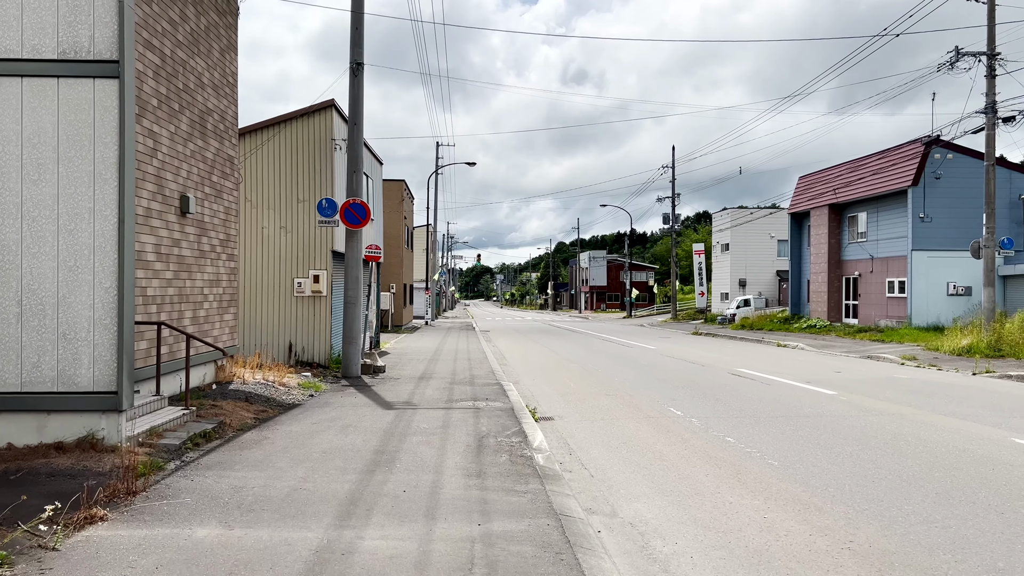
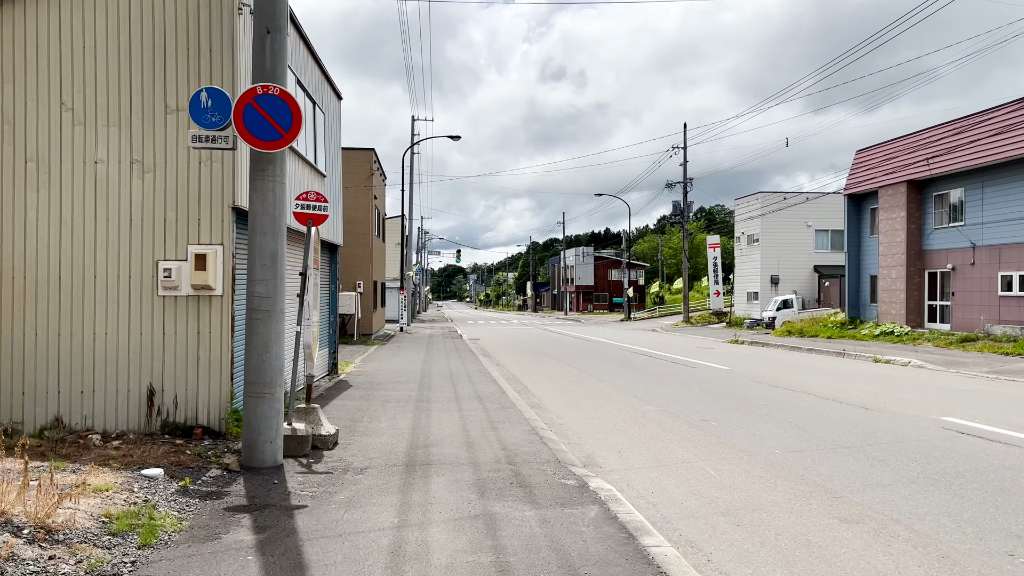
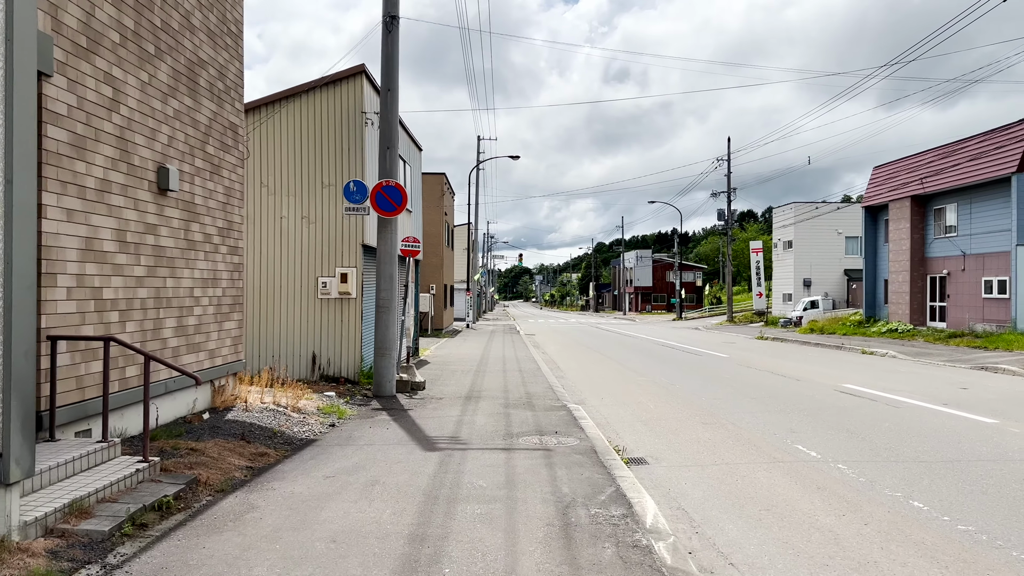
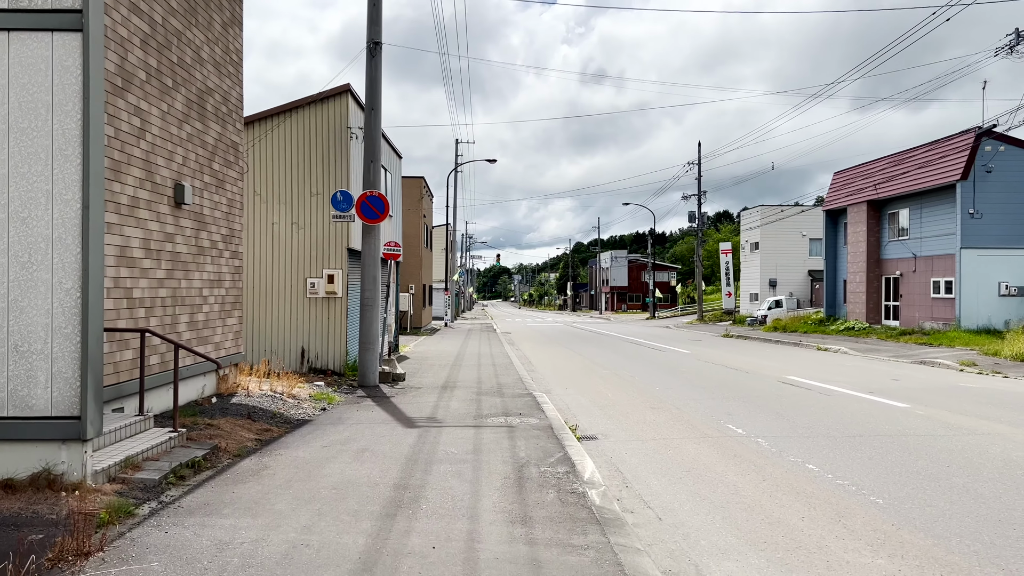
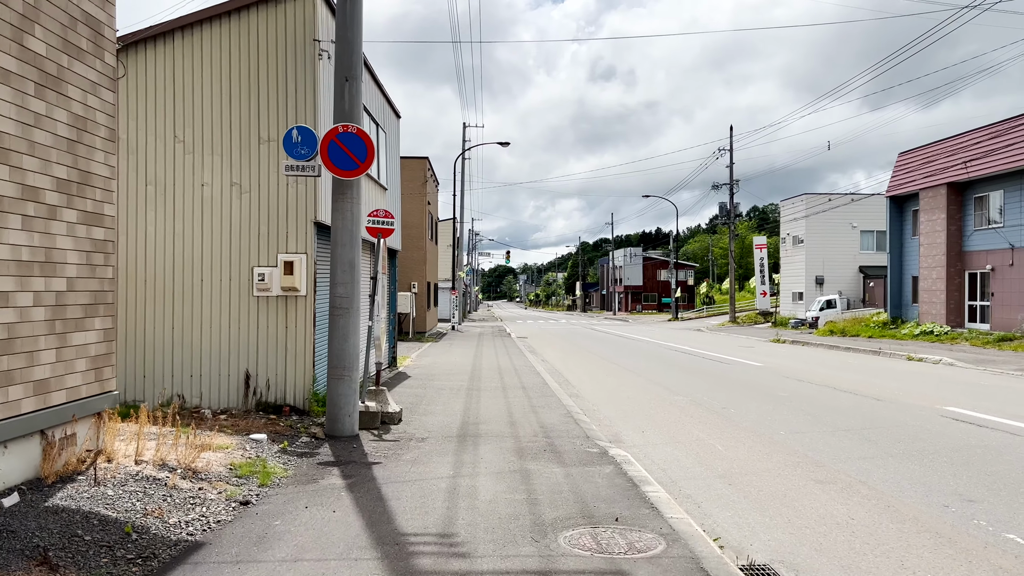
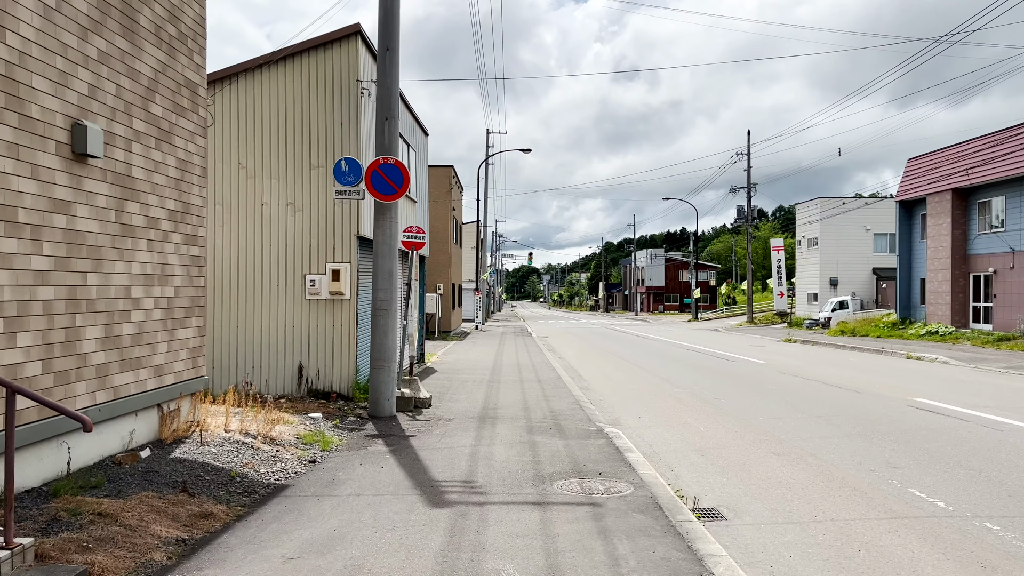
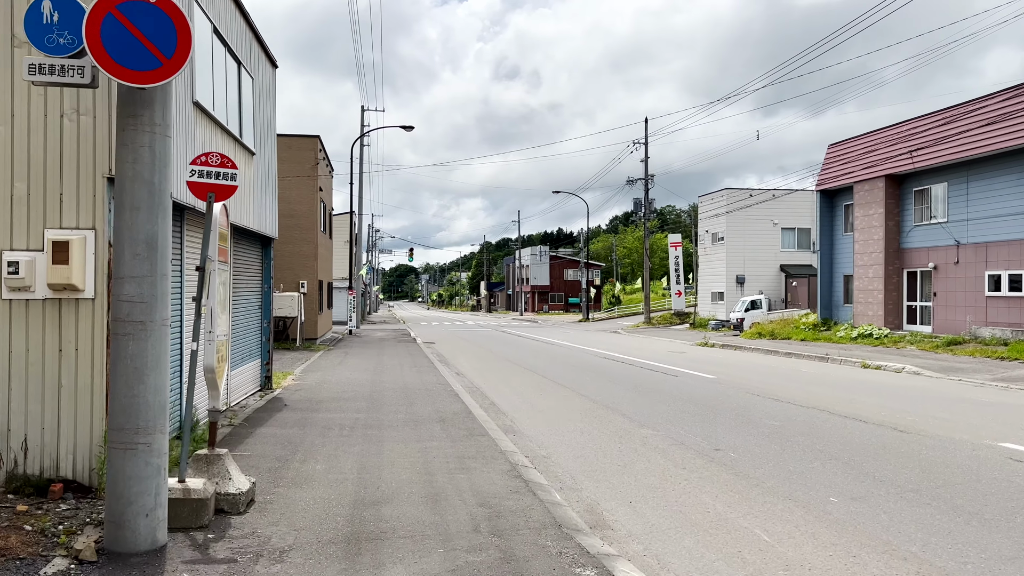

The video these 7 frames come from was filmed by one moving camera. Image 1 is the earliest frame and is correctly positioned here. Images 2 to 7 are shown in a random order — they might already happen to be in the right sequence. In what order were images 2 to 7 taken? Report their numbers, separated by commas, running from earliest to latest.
4, 3, 6, 5, 2, 7
